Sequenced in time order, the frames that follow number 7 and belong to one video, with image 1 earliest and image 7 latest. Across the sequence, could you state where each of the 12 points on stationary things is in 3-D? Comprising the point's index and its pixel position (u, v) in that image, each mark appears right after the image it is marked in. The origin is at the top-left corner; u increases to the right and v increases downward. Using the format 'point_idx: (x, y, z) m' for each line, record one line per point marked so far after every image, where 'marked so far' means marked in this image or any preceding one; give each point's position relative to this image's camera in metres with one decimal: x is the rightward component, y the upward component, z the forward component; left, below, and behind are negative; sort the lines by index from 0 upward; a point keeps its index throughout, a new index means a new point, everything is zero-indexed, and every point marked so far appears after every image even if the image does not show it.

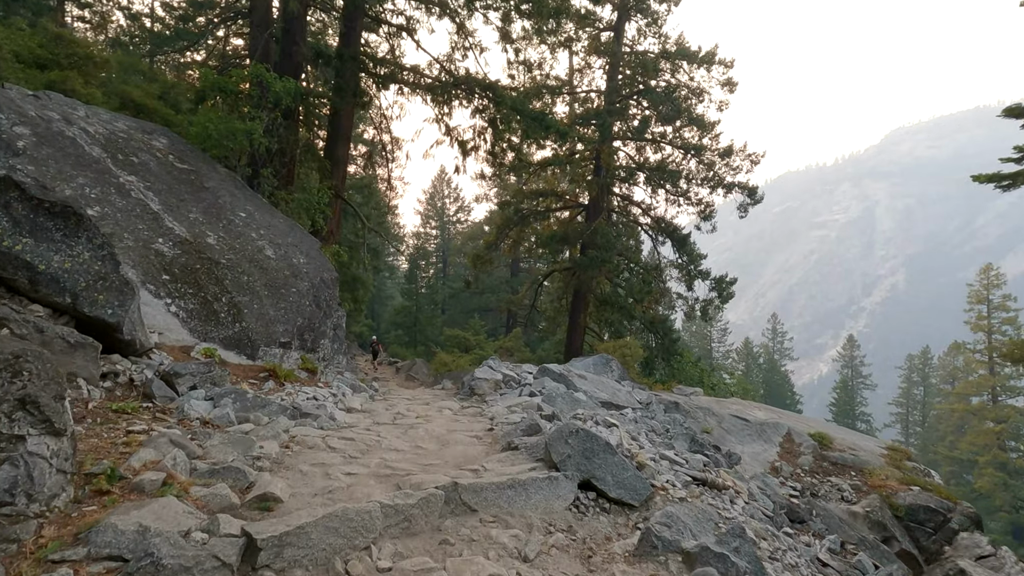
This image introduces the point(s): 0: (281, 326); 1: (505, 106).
0: (-3.3, -0.6, +7.6) m
1: (-0.2, +4.5, +13.6) m
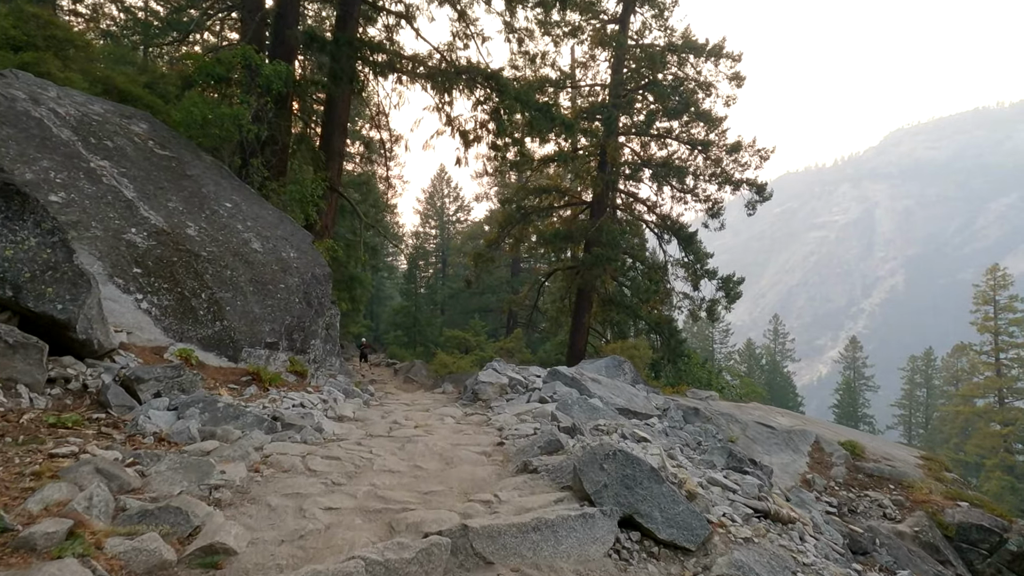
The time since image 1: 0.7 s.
0: (-3.2, -0.5, +7.0) m
1: (-0.1, +4.6, +12.9) m
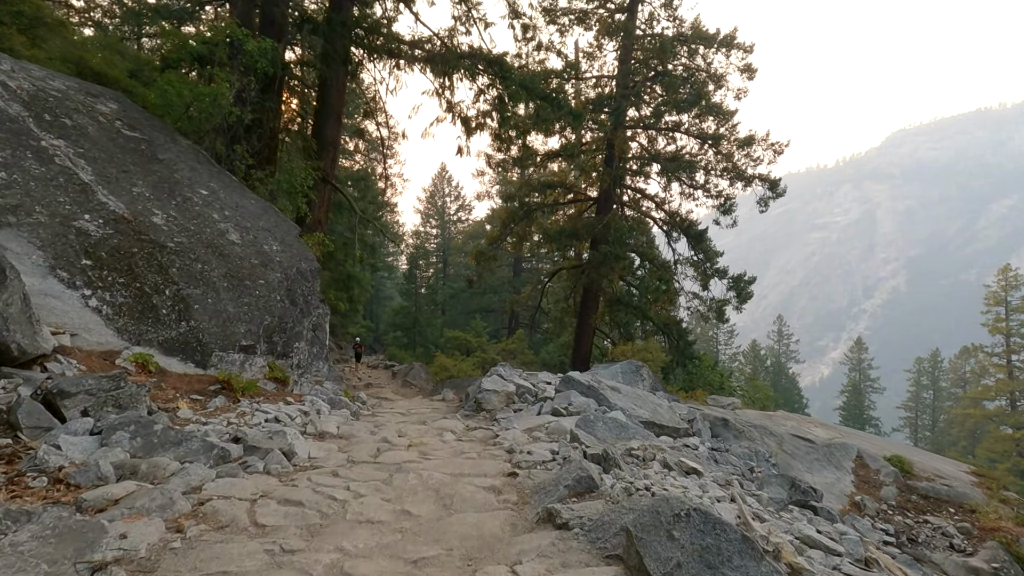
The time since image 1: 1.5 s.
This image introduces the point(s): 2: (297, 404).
0: (-3.1, -0.4, +6.2) m
1: (0.0, +4.6, +12.1) m
2: (-2.3, -1.2, +5.7) m
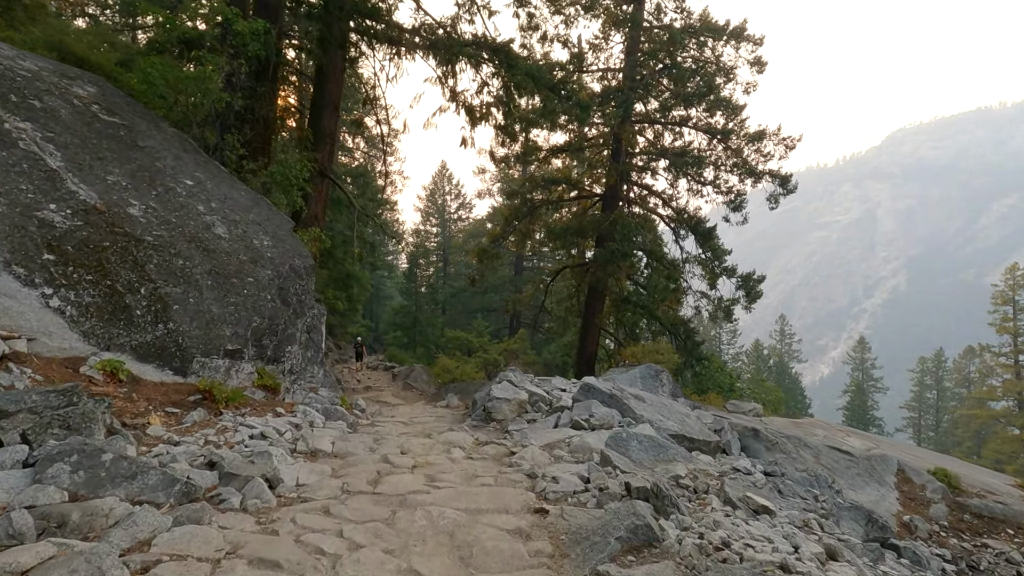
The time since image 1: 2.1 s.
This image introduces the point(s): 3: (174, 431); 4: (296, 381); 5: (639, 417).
0: (-2.9, -0.4, +5.6) m
1: (+0.1, +4.6, +11.5) m
2: (-2.1, -1.2, +5.1) m
3: (-2.5, -1.0, +4.0) m
4: (-2.6, -1.1, +6.4) m
5: (+1.3, -1.3, +5.3) m
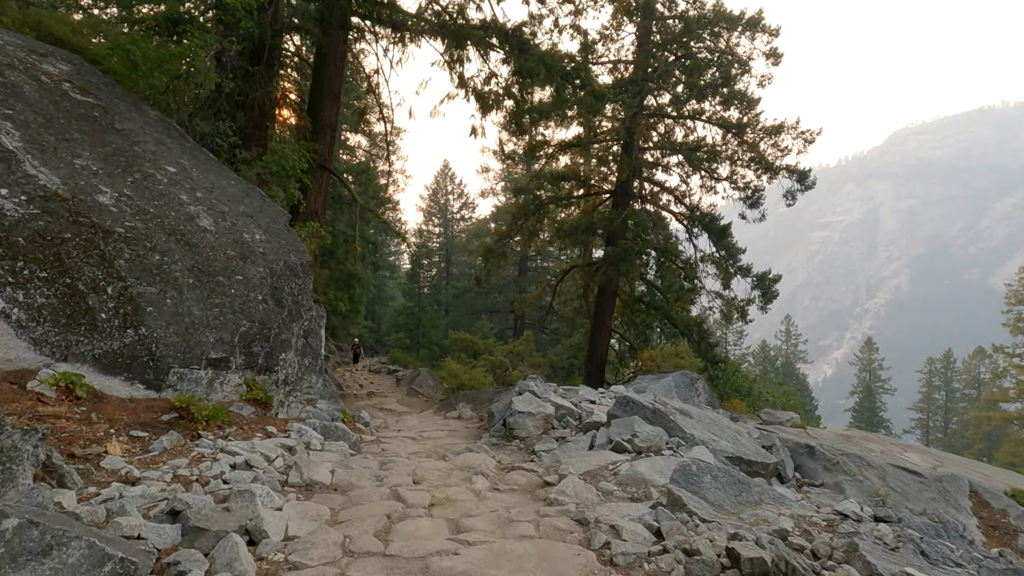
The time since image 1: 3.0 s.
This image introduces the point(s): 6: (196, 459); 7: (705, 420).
0: (-2.7, -0.4, +4.8) m
1: (+0.4, +4.6, +10.7) m
2: (-1.9, -1.2, +4.4) m
3: (-2.2, -1.0, +3.2) m
4: (-2.3, -1.1, +5.6) m
5: (+1.5, -1.3, +4.6) m
6: (-2.0, -1.1, +3.4) m
7: (+1.8, -1.3, +5.2) m
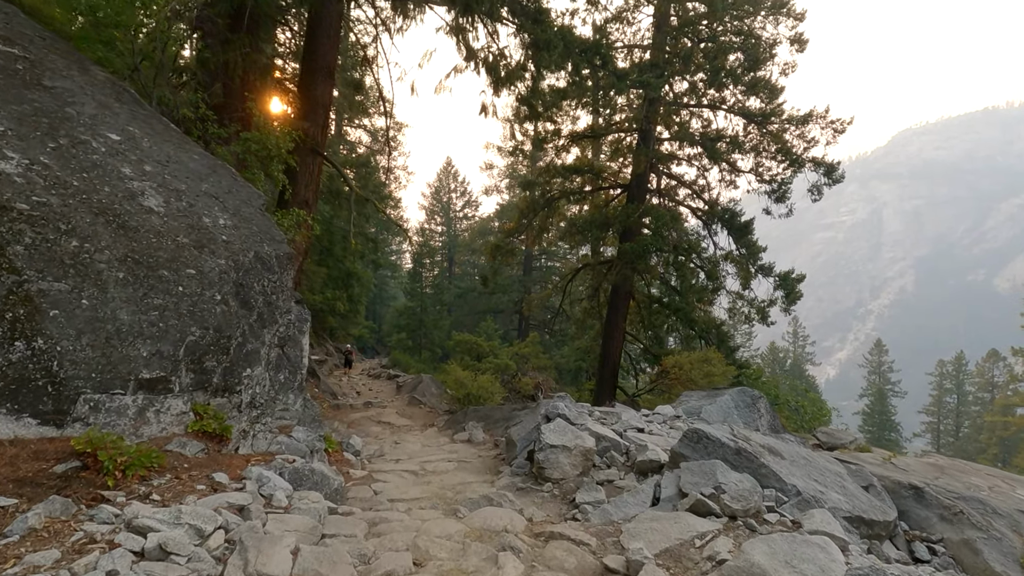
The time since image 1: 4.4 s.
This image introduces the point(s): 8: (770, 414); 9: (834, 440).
0: (-2.5, -0.4, +3.6) m
1: (+0.7, +4.7, +9.5) m
2: (-1.7, -1.2, +3.2) m
3: (-2.0, -1.0, +2.0) m
4: (-2.1, -1.1, +4.4) m
5: (+1.7, -1.2, +3.4) m
6: (-1.8, -1.1, +2.2) m
7: (+2.1, -1.3, +4.0) m
8: (+2.8, -1.4, +5.9) m
9: (+4.3, -2.0, +7.2) m
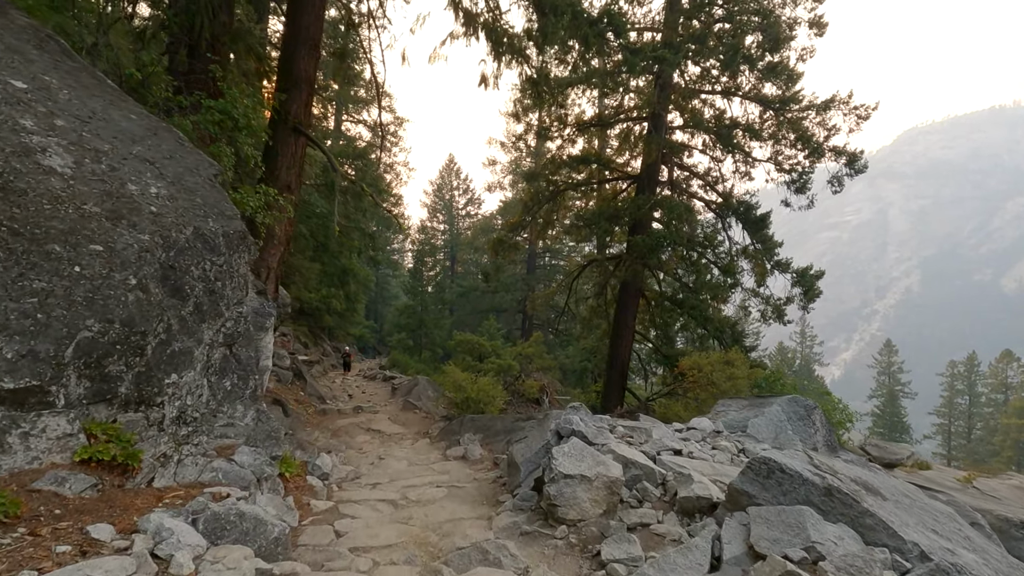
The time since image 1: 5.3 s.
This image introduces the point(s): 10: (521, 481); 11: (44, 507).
0: (-2.4, -0.3, +2.7) m
1: (+0.7, +4.8, +8.5) m
2: (-1.6, -1.1, +2.2) m
3: (-2.0, -0.9, +1.0) m
4: (-2.1, -1.0, +3.5) m
5: (+1.7, -1.1, +2.4) m
6: (-1.8, -1.0, +1.2) m
7: (+2.1, -1.1, +3.0) m
8: (+2.9, -1.3, +4.9) m
9: (+4.4, -1.9, +6.2) m
10: (0.0, -1.4, +3.9) m
11: (-2.1, -1.0, +2.4) m
